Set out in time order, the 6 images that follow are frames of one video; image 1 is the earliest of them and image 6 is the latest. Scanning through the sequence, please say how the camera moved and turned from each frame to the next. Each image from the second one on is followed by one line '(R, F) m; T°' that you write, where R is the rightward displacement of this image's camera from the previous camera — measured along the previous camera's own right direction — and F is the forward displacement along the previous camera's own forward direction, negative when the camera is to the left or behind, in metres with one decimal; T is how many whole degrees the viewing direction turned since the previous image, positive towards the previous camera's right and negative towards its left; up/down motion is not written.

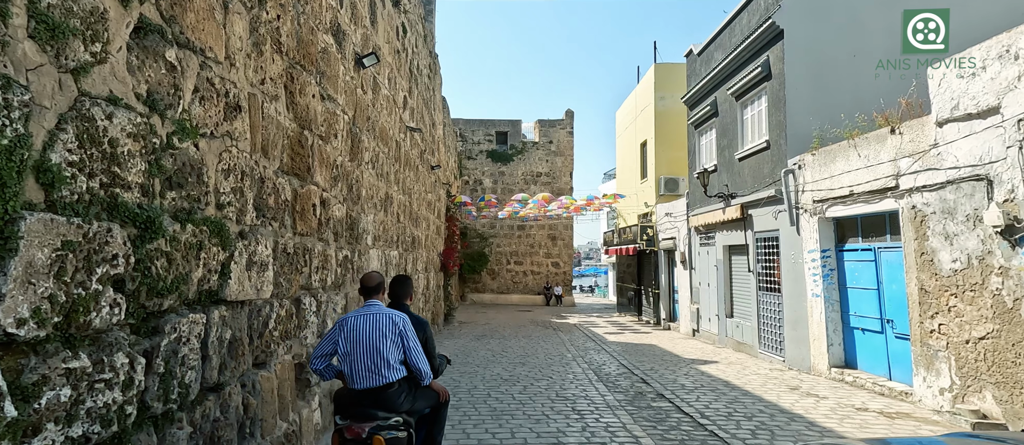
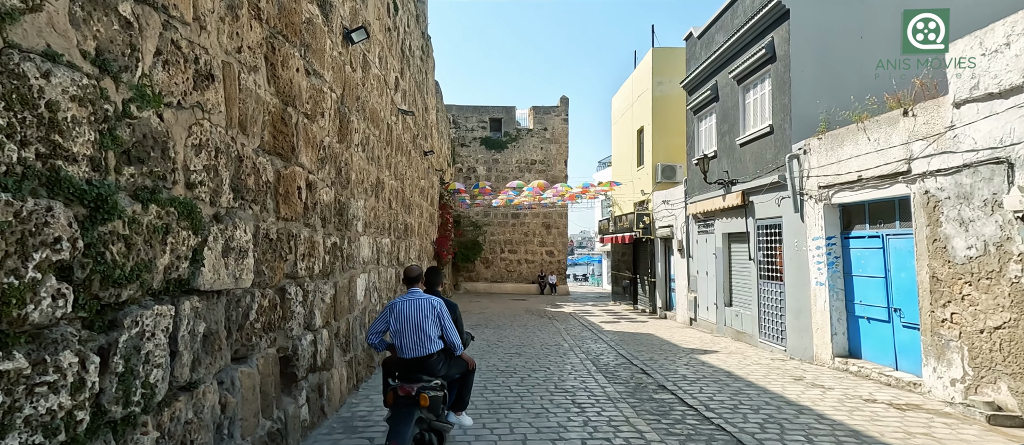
(0.0, +0.3) m; +1°
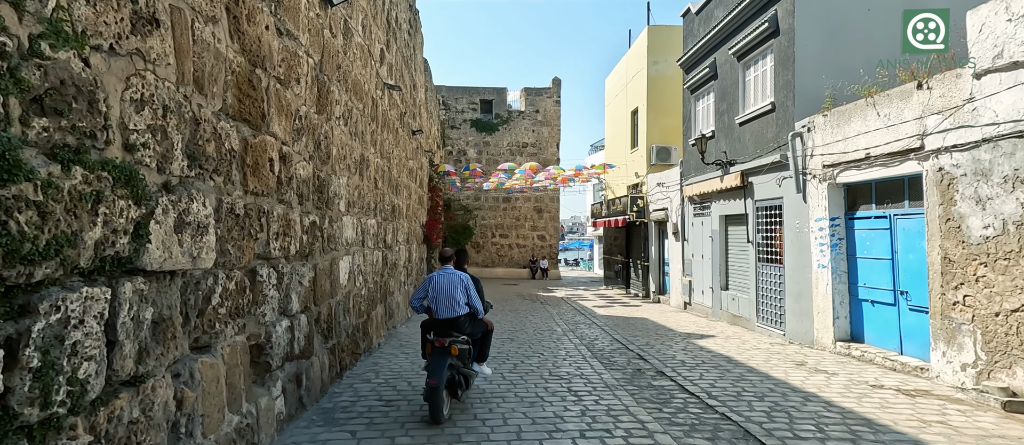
(0.0, +0.3) m; +1°
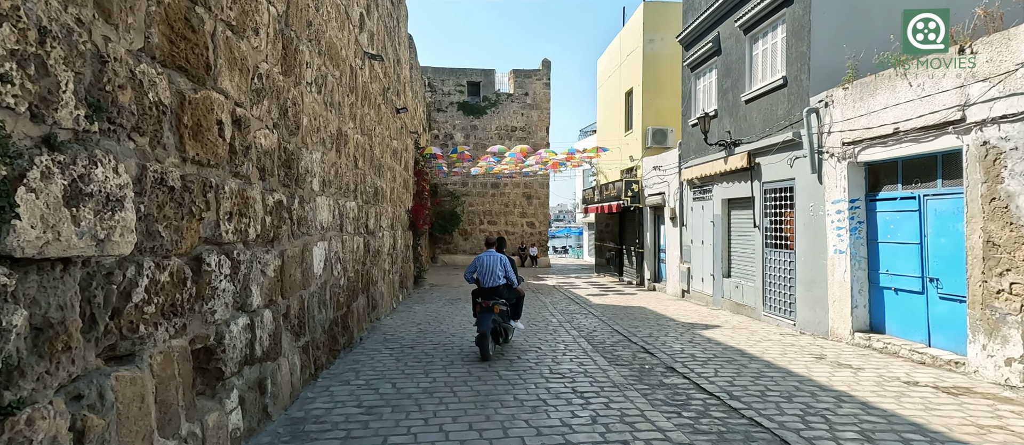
(-0.1, +0.6) m; +1°
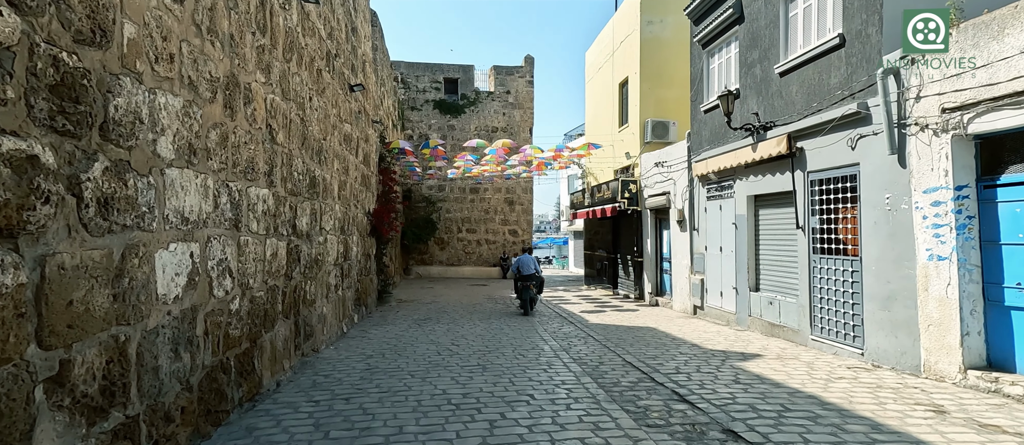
(0.0, +2.0) m; +2°
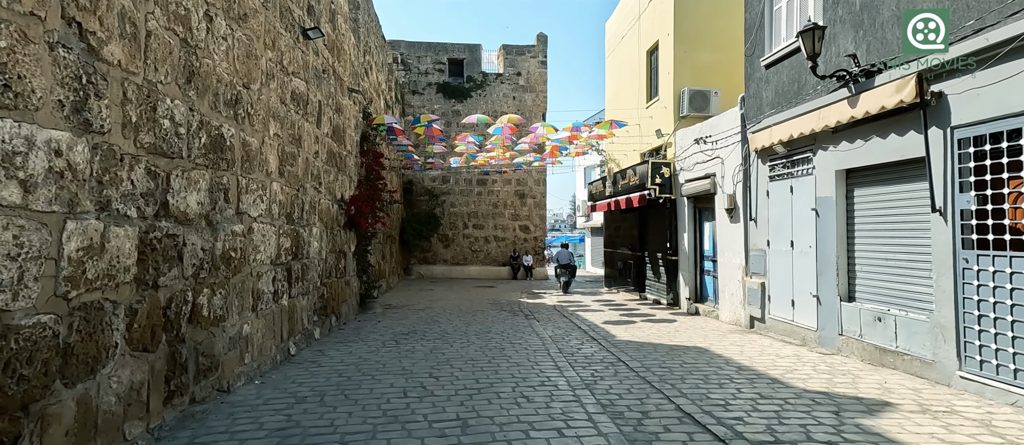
(+0.1, +2.1) m; -1°
